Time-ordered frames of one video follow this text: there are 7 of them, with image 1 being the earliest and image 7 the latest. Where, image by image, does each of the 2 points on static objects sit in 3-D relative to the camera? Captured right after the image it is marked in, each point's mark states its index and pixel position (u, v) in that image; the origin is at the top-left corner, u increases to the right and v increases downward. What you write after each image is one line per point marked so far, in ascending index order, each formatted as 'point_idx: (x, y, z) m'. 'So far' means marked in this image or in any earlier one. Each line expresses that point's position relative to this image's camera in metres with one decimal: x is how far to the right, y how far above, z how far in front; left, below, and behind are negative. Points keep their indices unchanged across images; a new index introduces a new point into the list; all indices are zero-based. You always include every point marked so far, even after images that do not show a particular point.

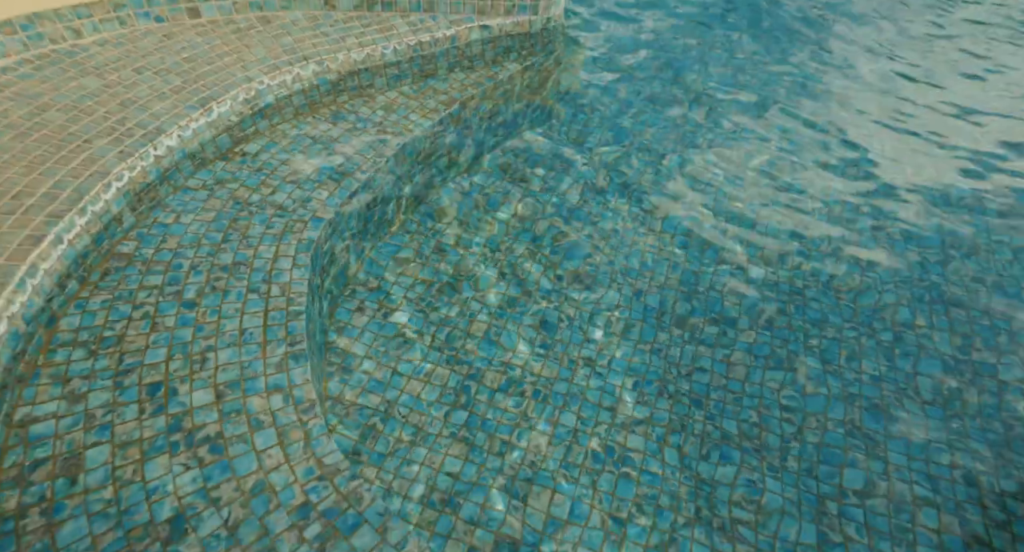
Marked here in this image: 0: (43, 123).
0: (-1.5, +0.5, +1.6) m
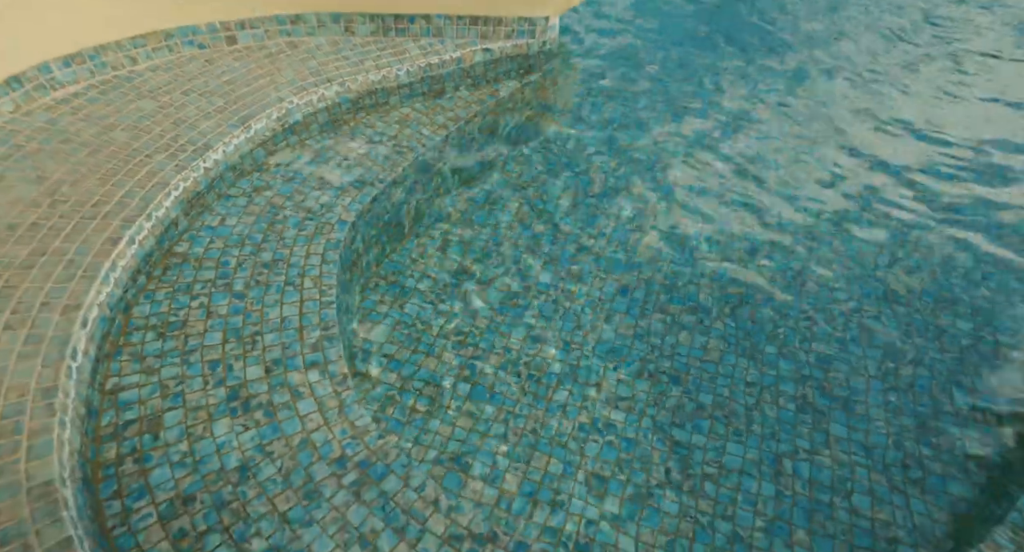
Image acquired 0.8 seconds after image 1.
0: (-1.5, +0.5, +1.9) m
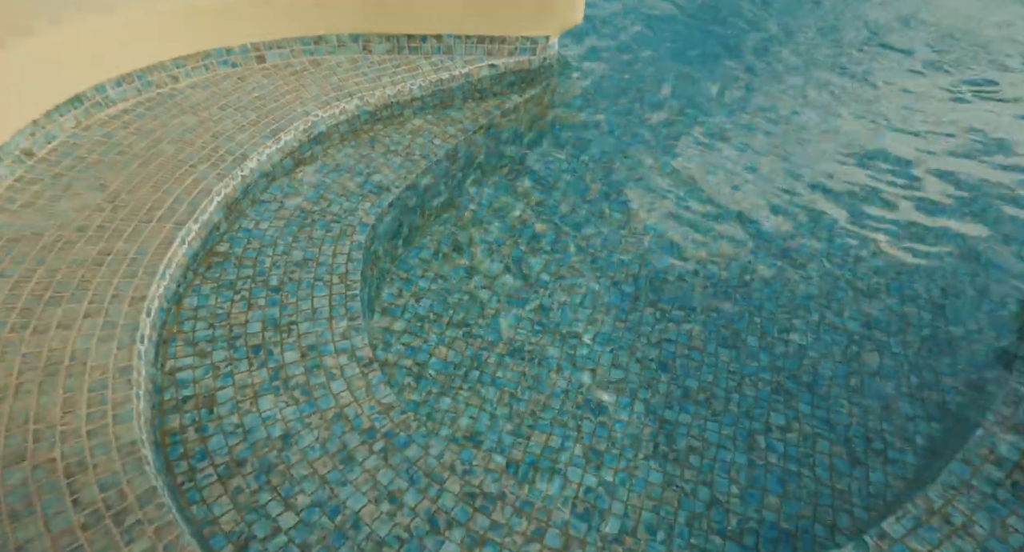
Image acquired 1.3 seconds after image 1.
0: (-1.5, +0.5, +2.1) m
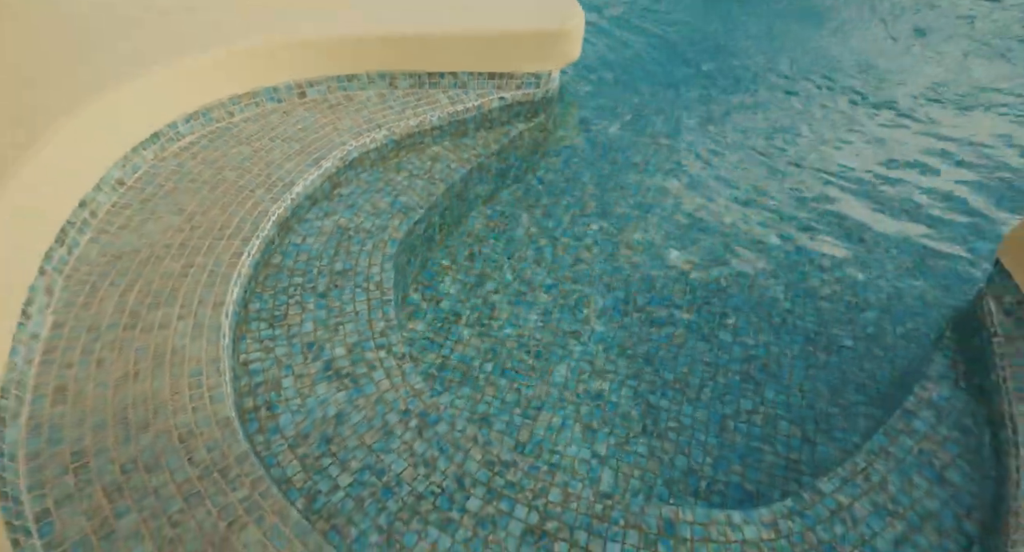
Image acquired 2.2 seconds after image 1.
0: (-1.4, +0.5, +2.5) m
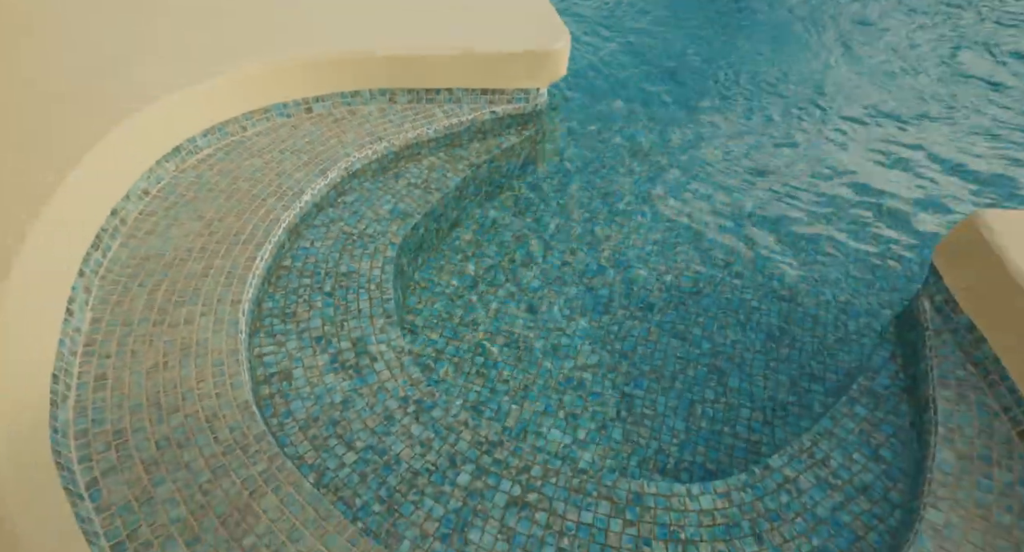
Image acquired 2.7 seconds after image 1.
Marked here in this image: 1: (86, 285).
0: (-1.5, +0.5, +2.7) m
1: (-1.9, 0.0, +2.2) m
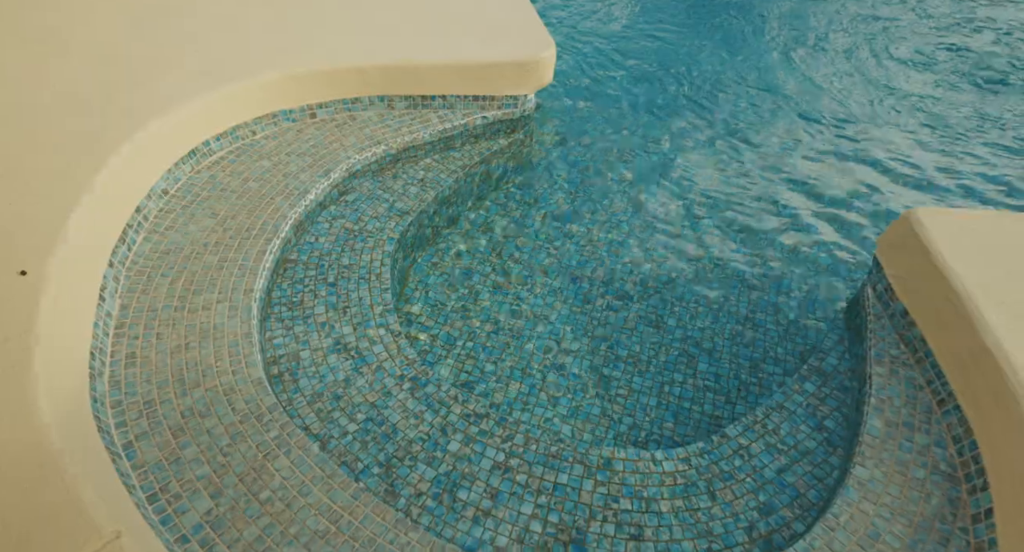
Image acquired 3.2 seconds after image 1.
0: (-1.5, +0.5, +3.0) m
1: (-1.9, 0.0, +2.4) m
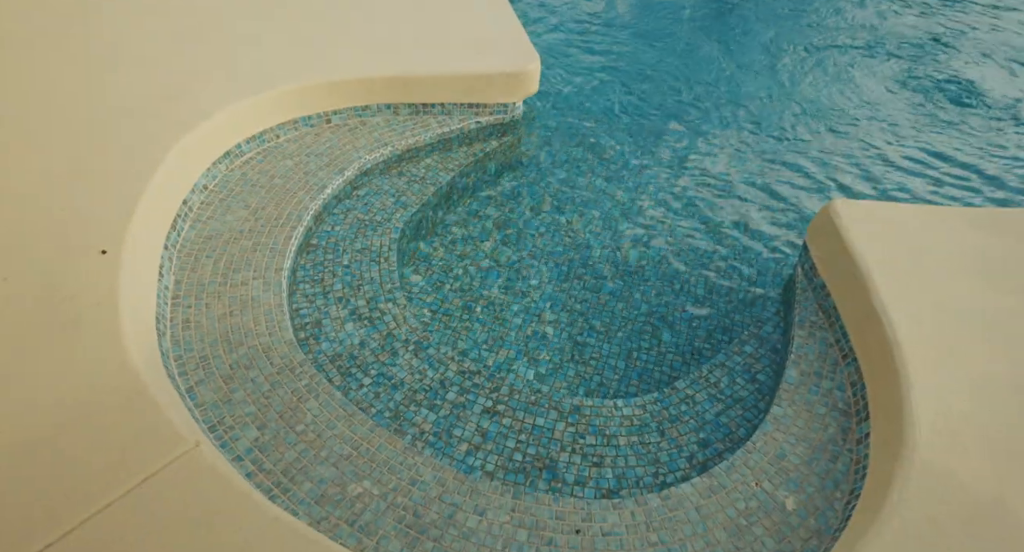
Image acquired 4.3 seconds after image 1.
0: (-1.6, +0.6, +3.4) m
1: (-2.0, +0.1, +2.9) m
